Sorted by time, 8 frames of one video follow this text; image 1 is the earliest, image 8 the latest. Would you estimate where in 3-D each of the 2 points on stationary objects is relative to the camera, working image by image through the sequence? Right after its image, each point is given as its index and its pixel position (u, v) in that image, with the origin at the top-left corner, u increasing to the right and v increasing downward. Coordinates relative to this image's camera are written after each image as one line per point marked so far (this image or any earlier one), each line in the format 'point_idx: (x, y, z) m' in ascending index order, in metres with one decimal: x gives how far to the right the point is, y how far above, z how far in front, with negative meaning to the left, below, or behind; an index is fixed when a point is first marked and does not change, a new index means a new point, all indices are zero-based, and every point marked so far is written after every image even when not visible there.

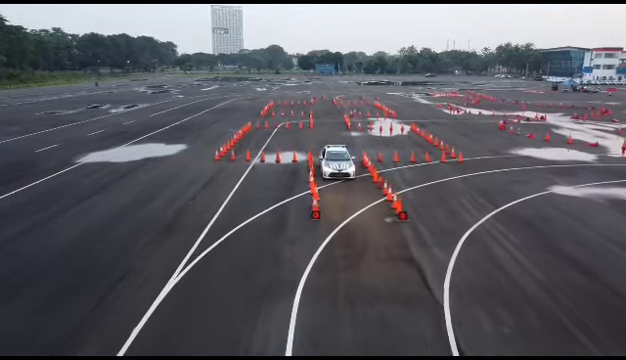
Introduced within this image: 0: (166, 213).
0: (-5.2, -1.2, +18.9) m
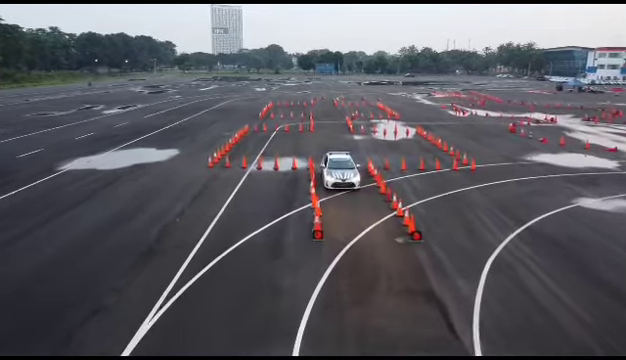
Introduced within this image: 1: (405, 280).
0: (-5.2, -1.6, +16.9) m
1: (+2.2, -2.4, +12.4) m
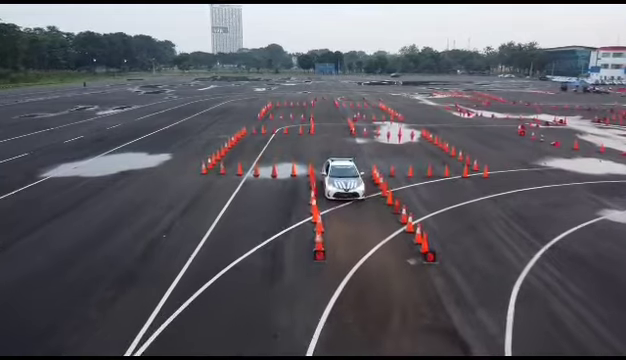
0: (-5.1, -1.9, +15.3) m
1: (+2.2, -2.8, +10.8) m
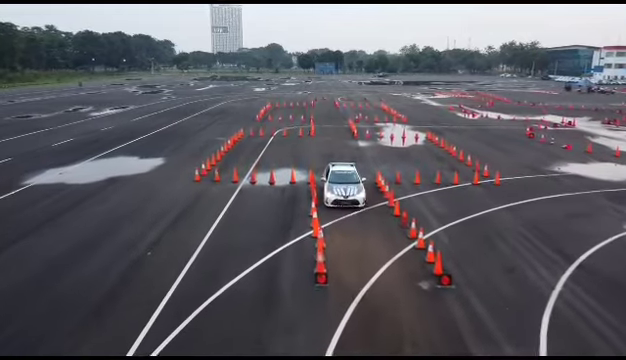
0: (-5.1, -2.2, +13.9) m
1: (+2.3, -3.1, +9.3) m
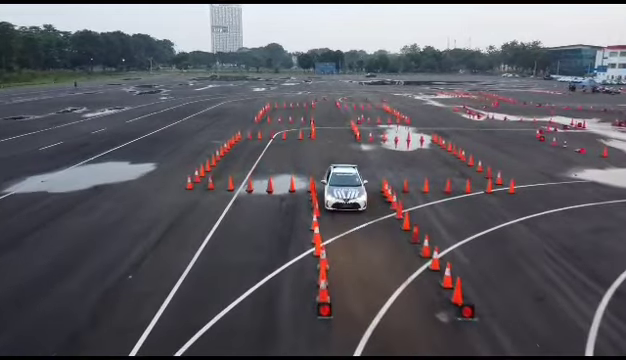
0: (-5.1, -2.6, +12.4) m
1: (+2.3, -3.4, +7.8) m
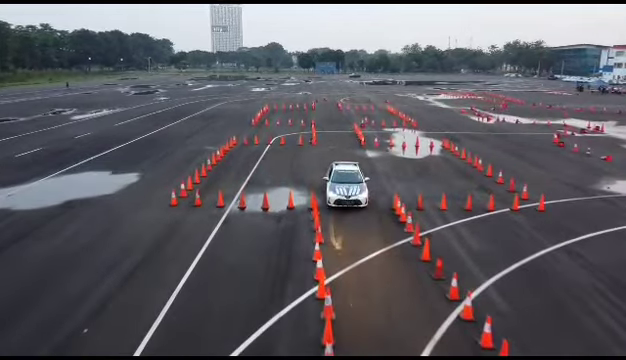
0: (-5.0, -3.1, +9.9) m
1: (+2.3, -3.9, +5.4) m
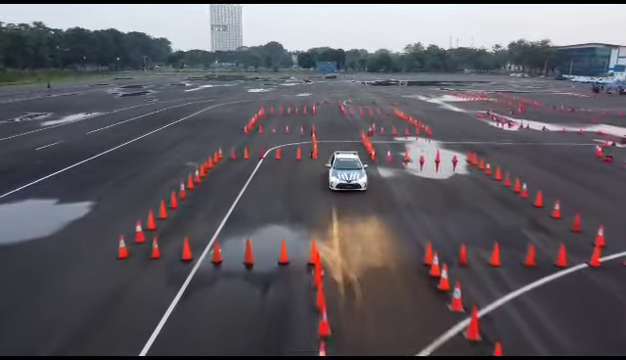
0: (-5.0, -4.1, +5.1) m
1: (+2.4, -5.0, +0.5) m
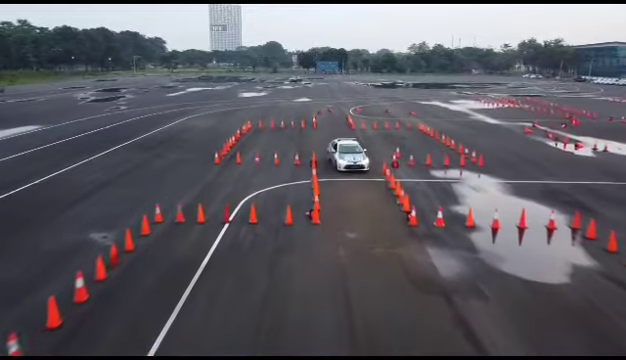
0: (-5.0, -6.5, -5.3) m
1: (+2.4, -7.3, -9.9) m
